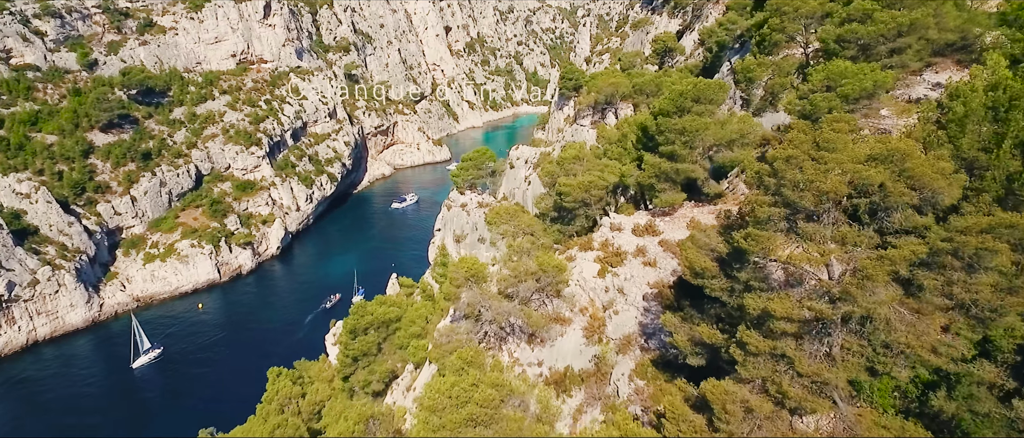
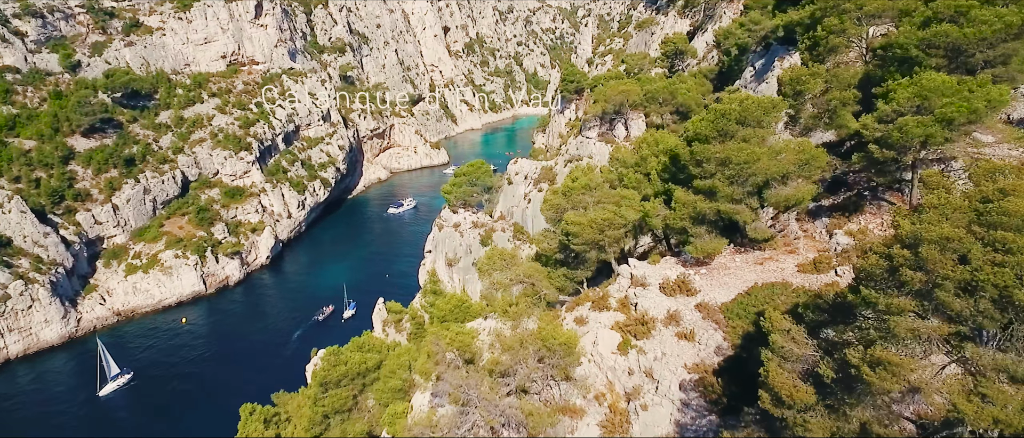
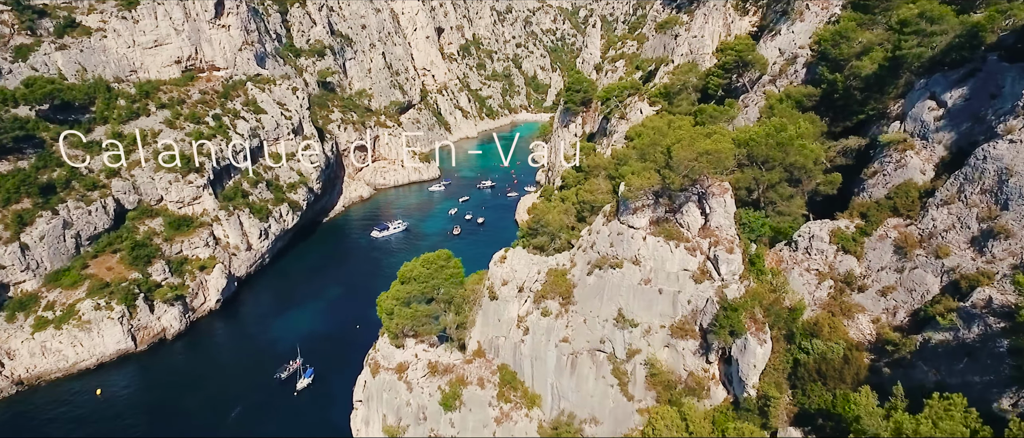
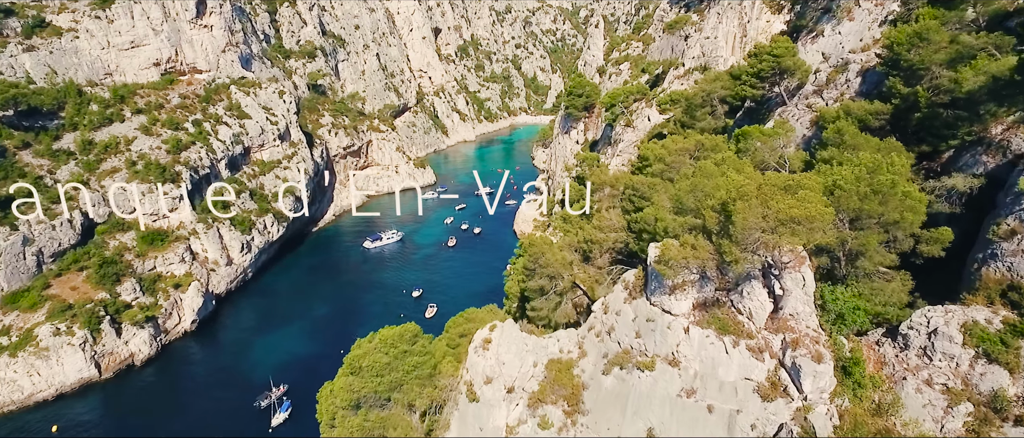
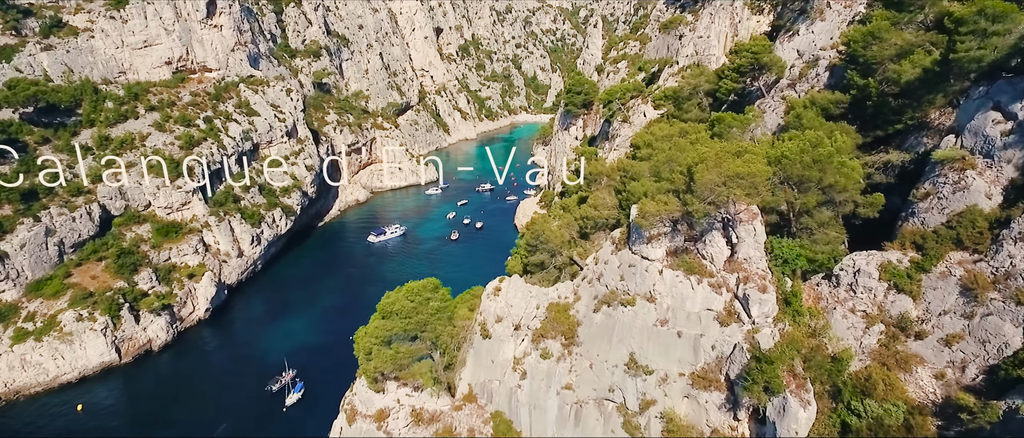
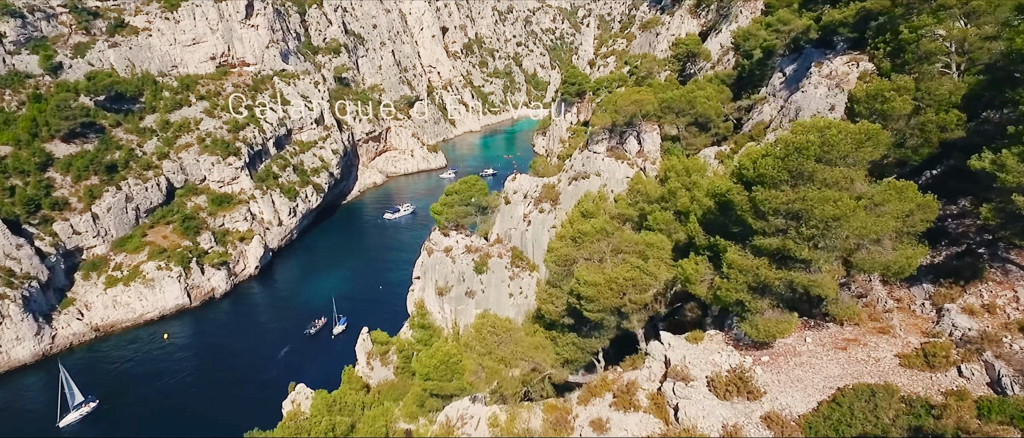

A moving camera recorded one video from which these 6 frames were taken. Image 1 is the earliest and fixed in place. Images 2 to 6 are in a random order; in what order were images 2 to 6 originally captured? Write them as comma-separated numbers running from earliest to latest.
2, 6, 3, 5, 4
